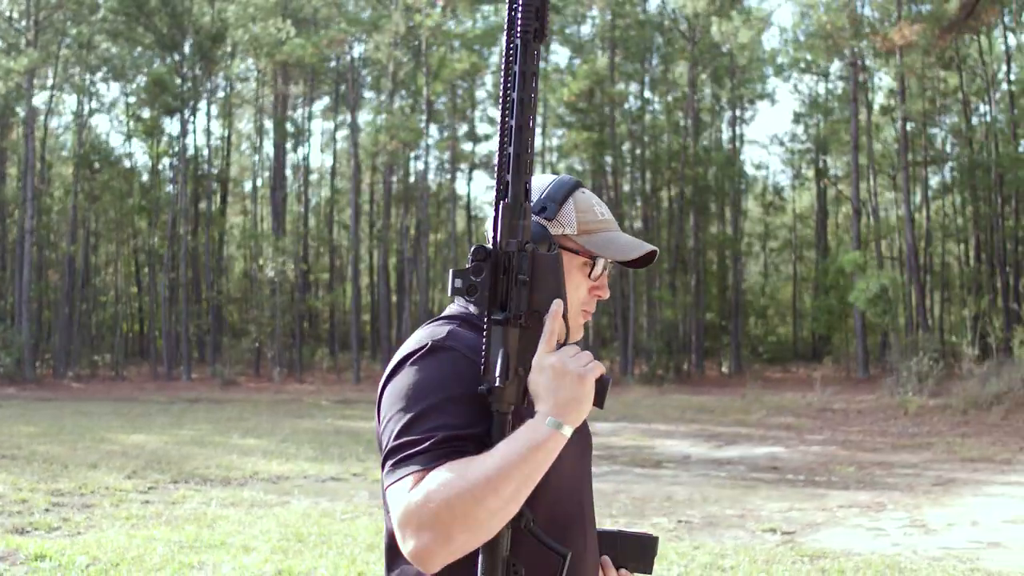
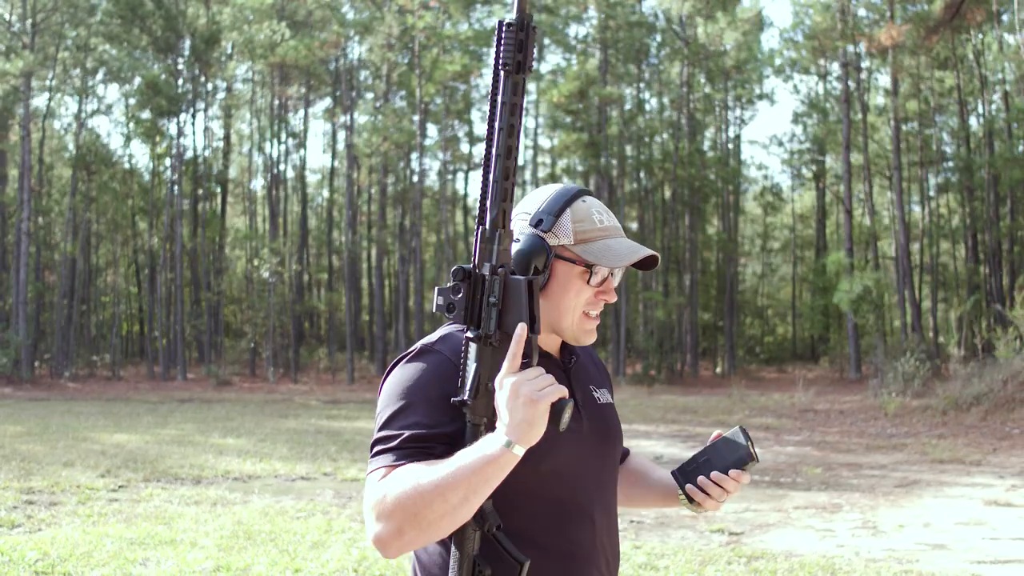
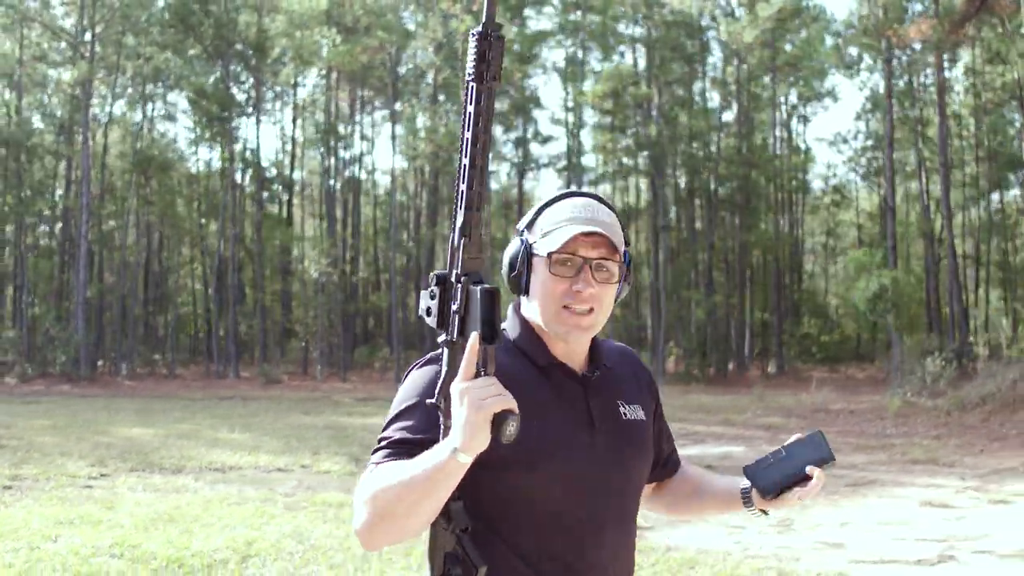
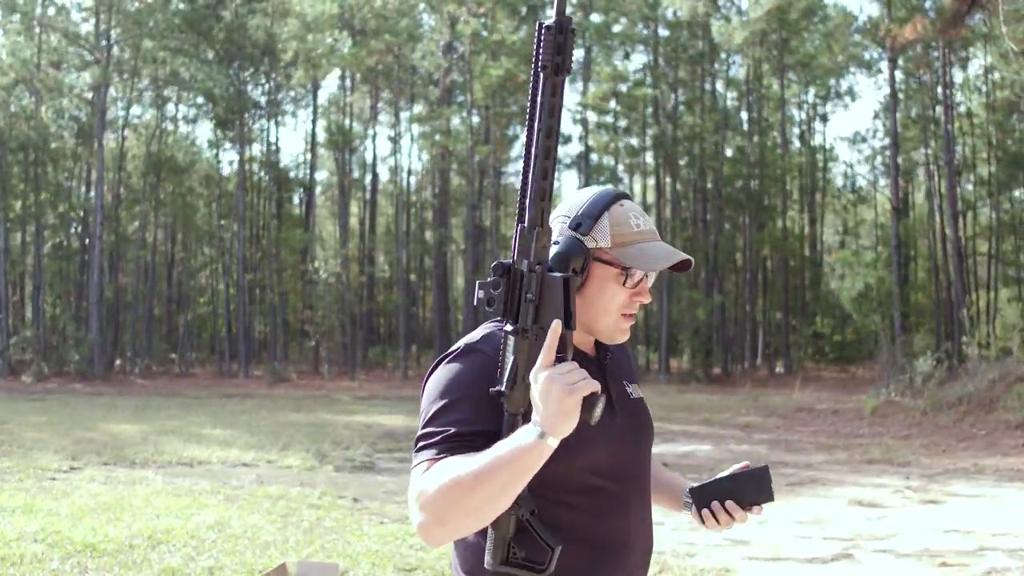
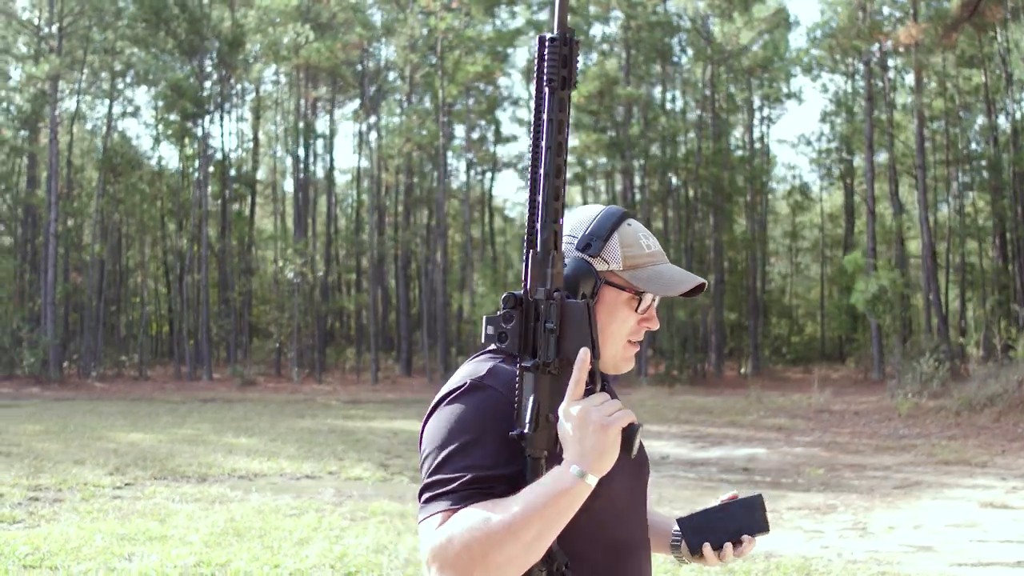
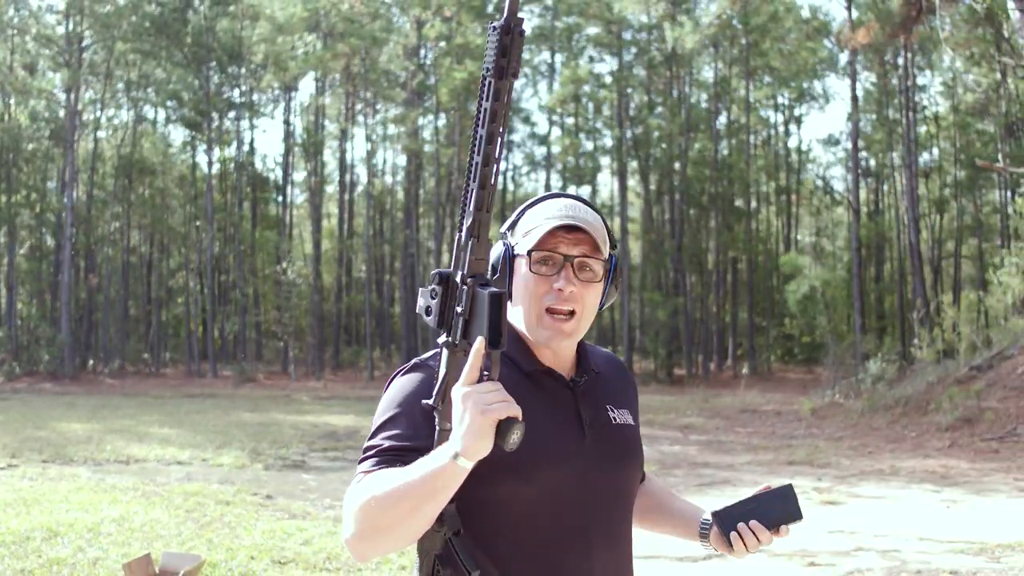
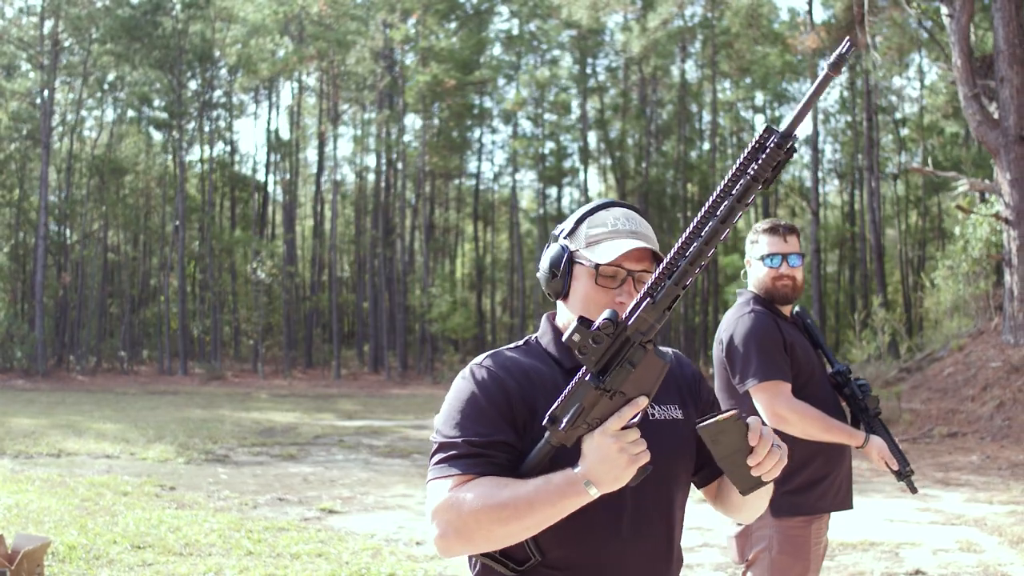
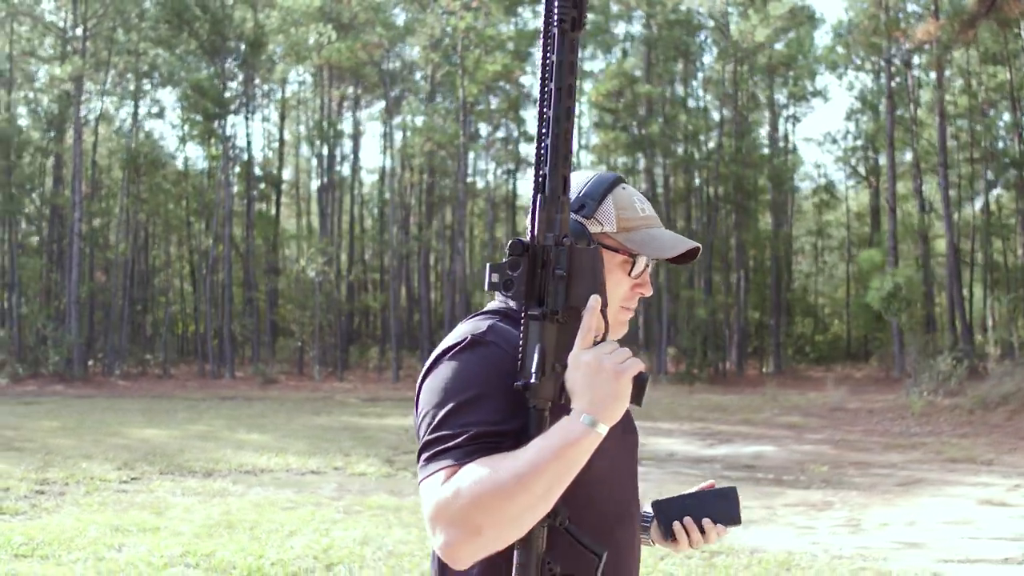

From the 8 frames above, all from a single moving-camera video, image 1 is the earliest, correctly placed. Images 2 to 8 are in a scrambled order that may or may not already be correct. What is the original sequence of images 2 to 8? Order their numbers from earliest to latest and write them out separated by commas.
2, 5, 8, 3, 4, 6, 7
